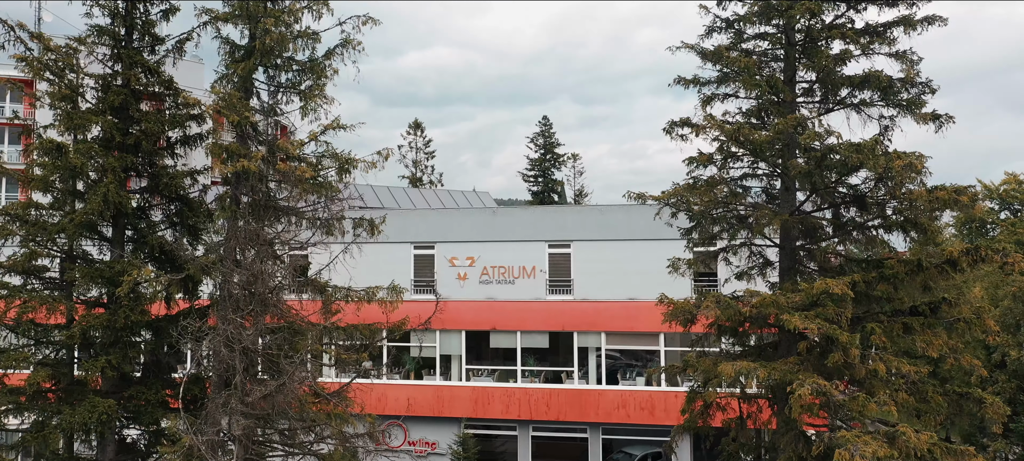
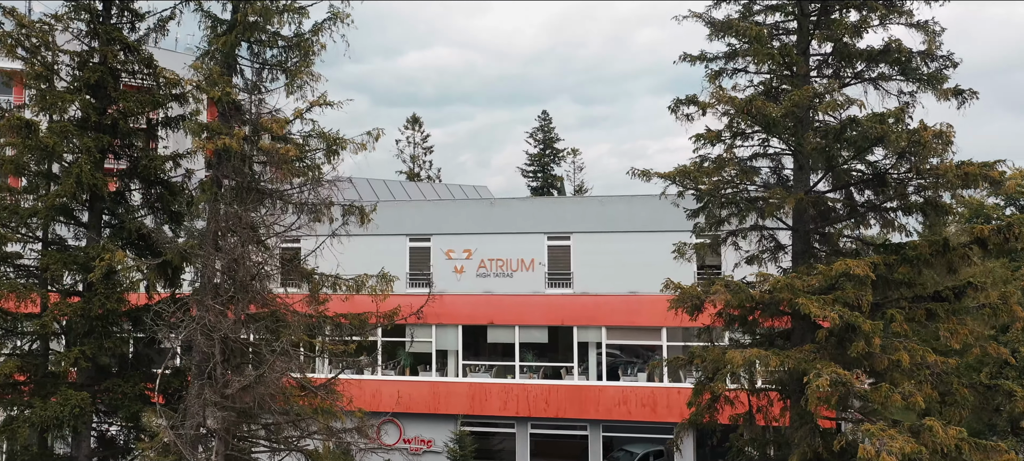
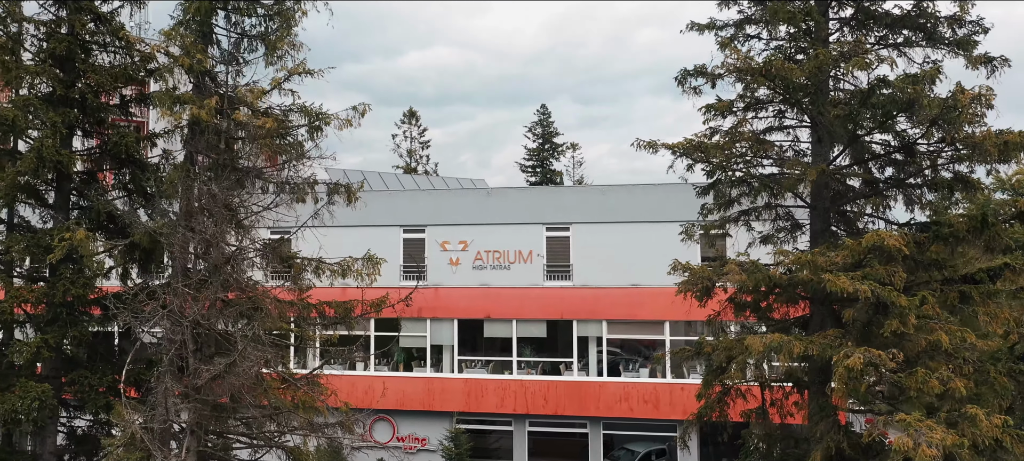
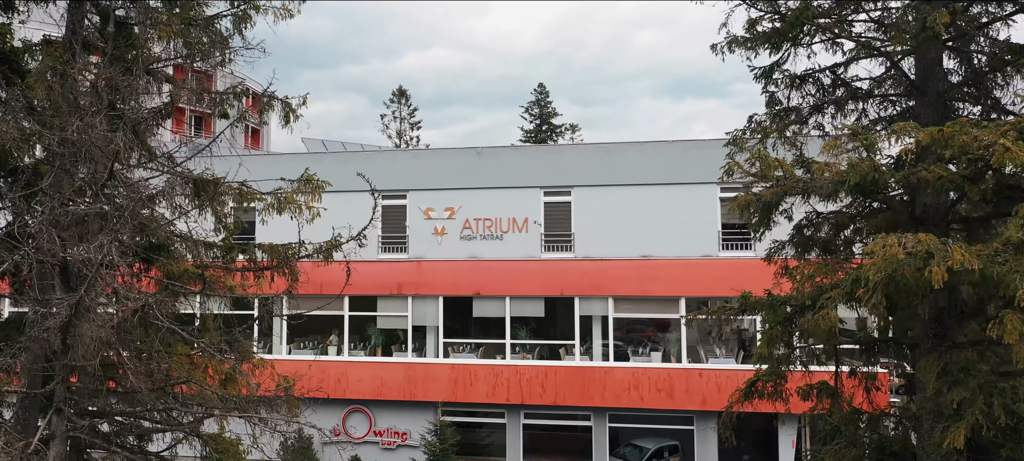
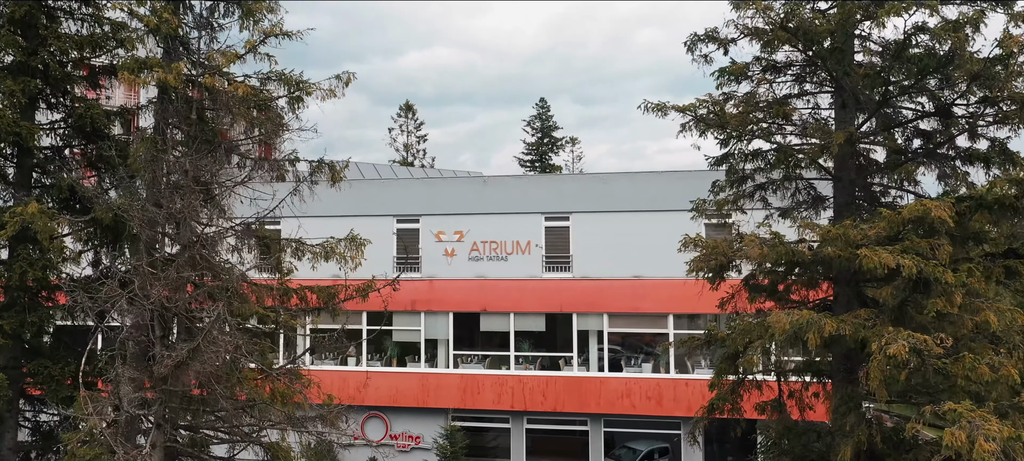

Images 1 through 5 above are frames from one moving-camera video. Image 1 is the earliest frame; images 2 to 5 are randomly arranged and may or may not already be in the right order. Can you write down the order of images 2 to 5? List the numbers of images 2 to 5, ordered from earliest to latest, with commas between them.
2, 3, 5, 4
